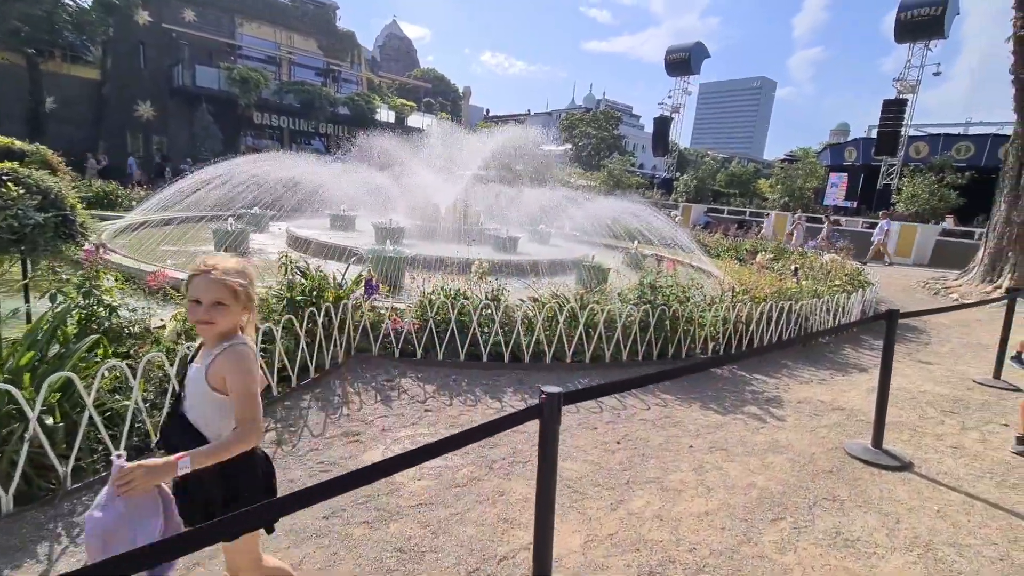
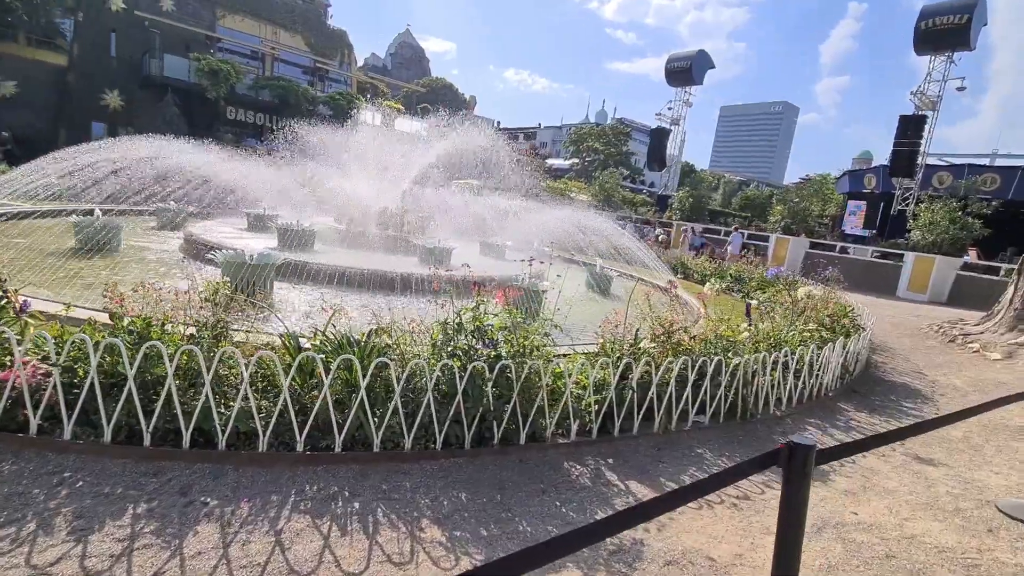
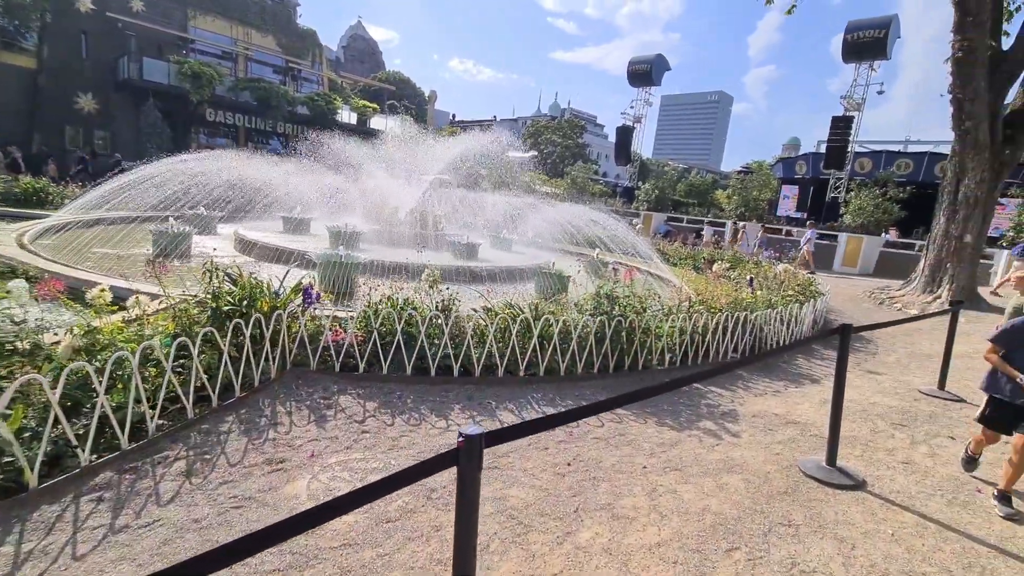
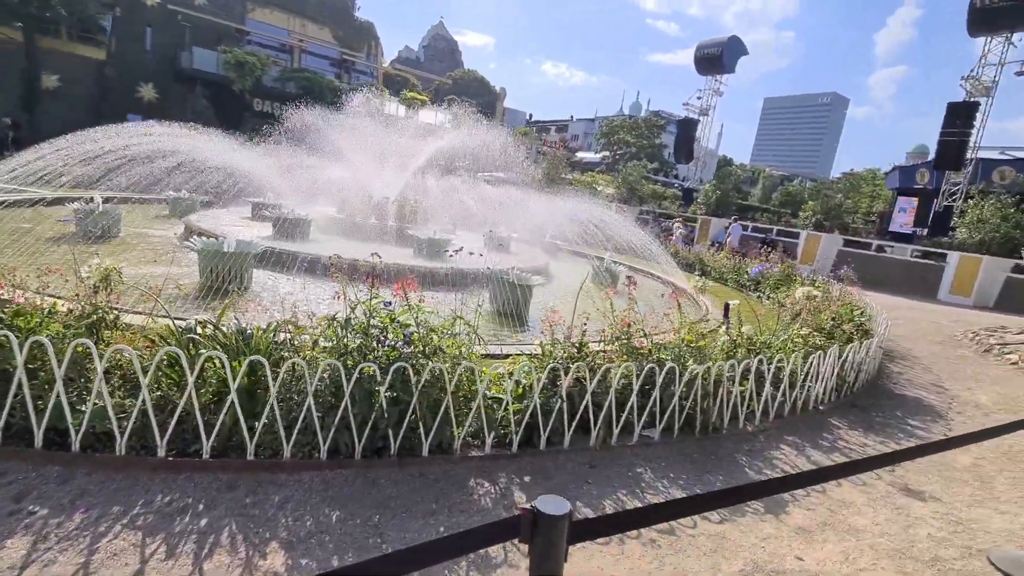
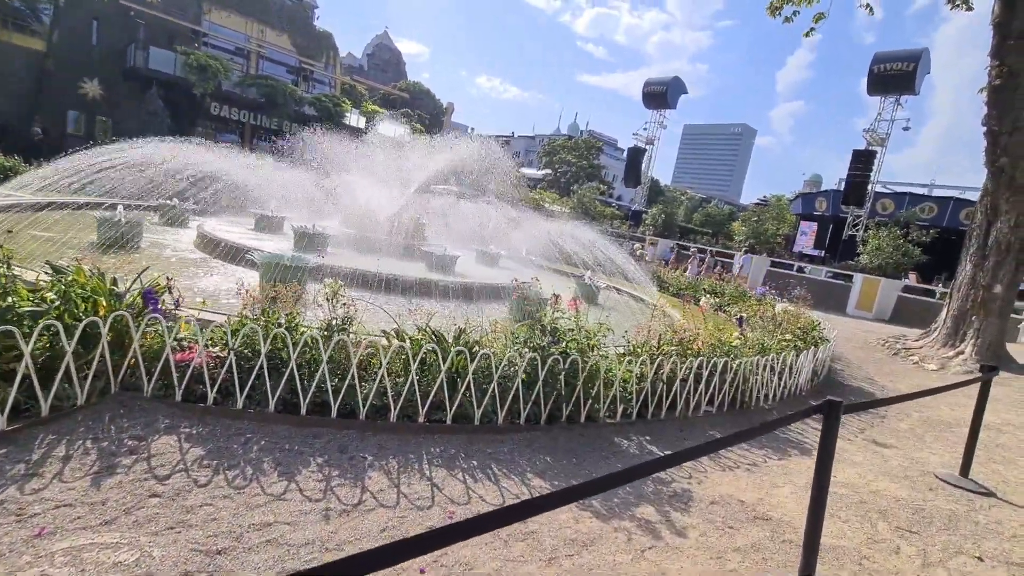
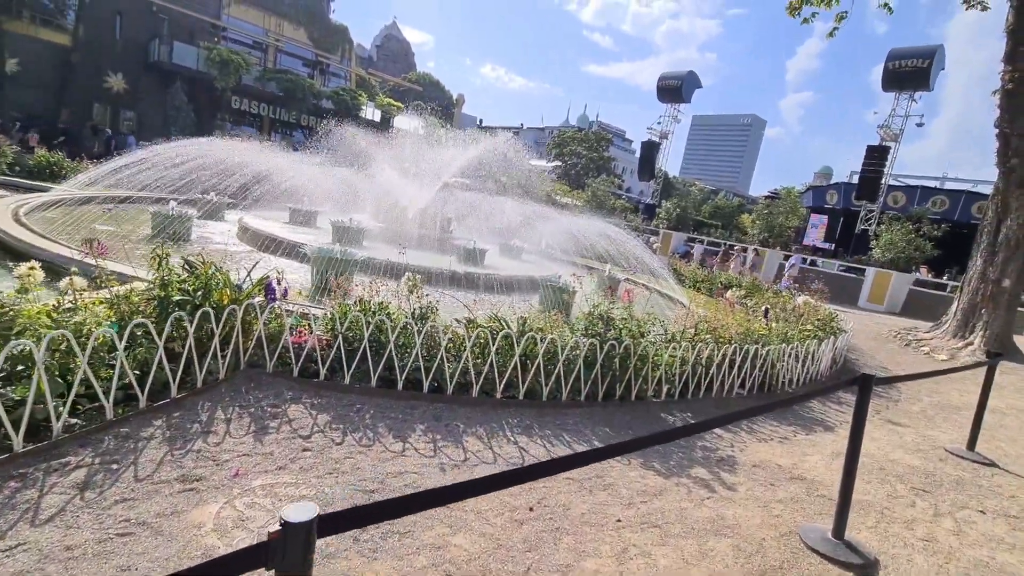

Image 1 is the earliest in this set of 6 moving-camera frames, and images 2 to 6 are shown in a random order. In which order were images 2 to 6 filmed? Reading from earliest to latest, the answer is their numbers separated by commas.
3, 6, 5, 2, 4
